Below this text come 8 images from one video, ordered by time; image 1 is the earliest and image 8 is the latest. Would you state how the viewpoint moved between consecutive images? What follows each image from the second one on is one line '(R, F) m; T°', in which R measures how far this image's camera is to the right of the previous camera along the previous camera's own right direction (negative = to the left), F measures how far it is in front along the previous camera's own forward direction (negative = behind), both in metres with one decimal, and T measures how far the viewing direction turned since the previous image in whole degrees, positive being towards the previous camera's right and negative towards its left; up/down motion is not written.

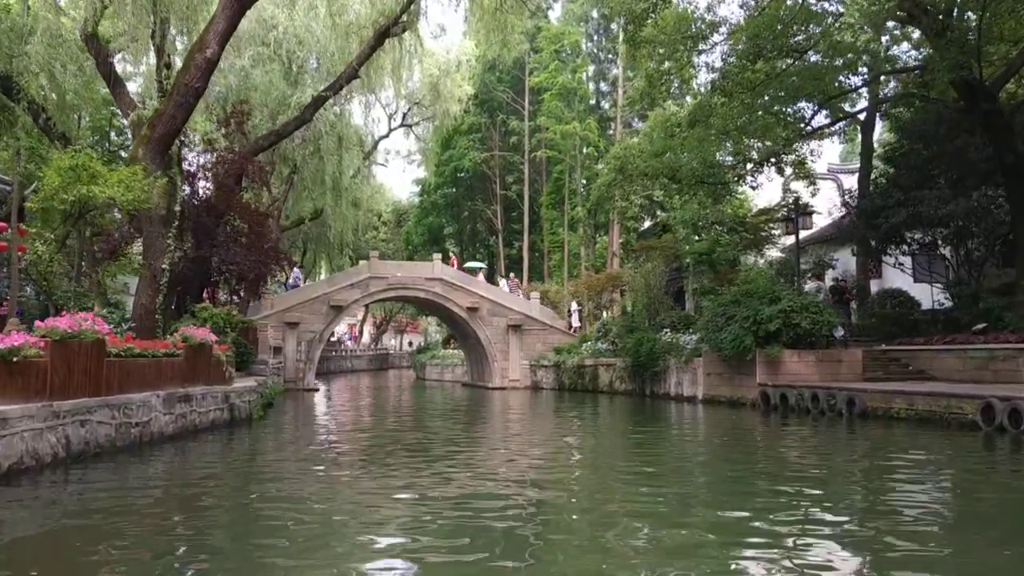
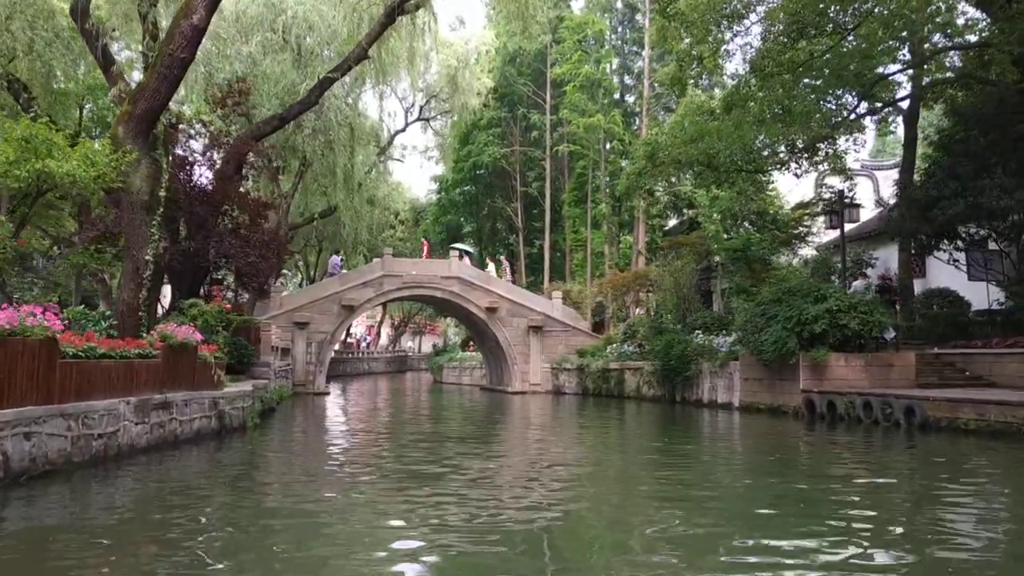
(0.0, +1.2) m; -1°
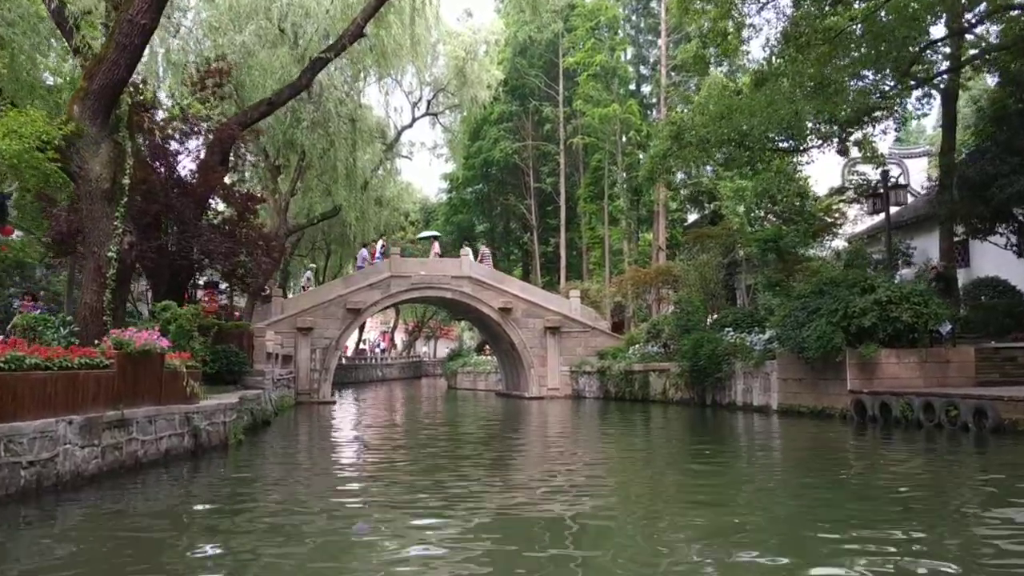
(0.0, +1.3) m; -1°
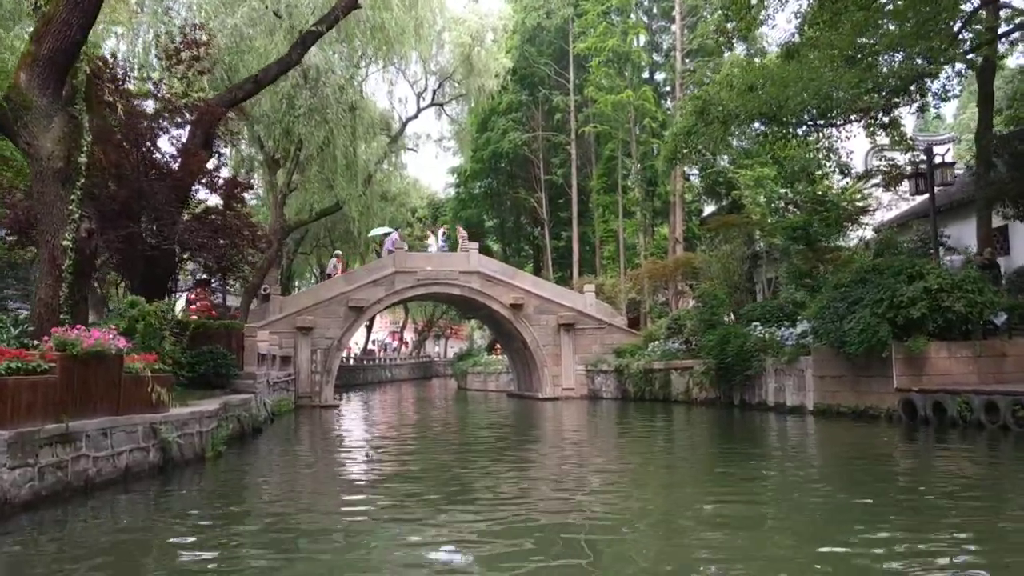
(0.0, +1.2) m; -1°
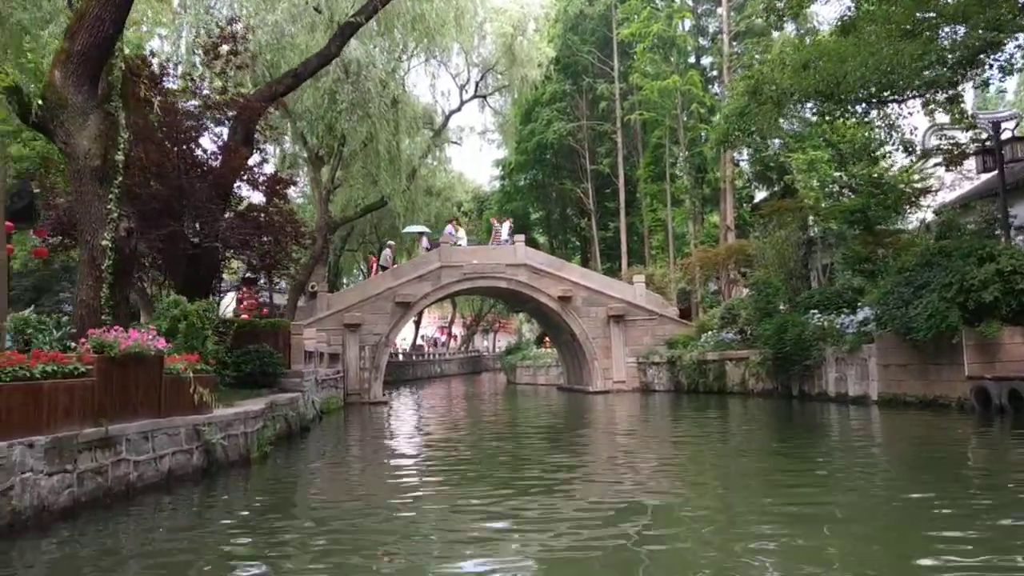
(0.0, +0.3) m; -3°
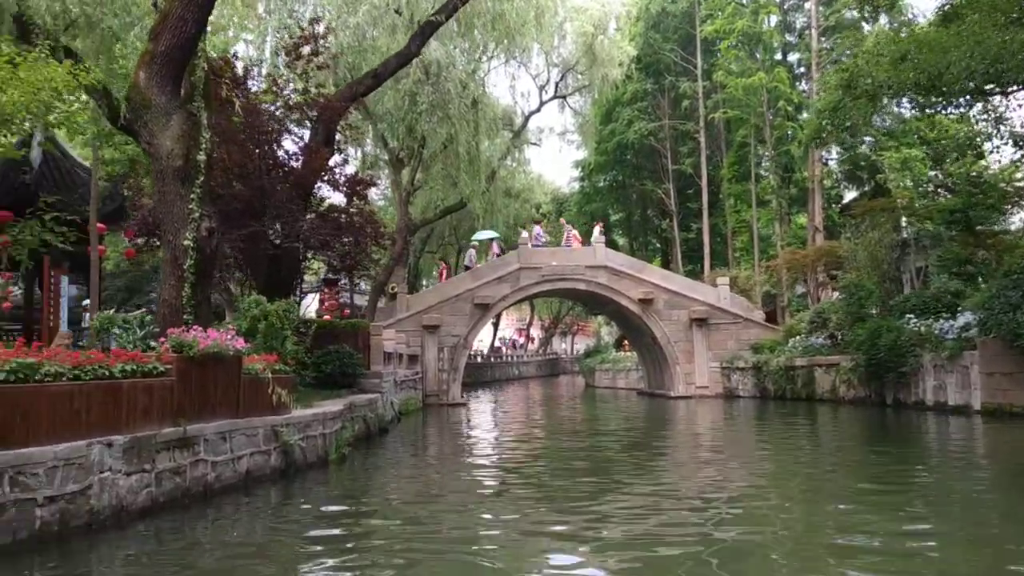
(0.0, +0.3) m; -5°
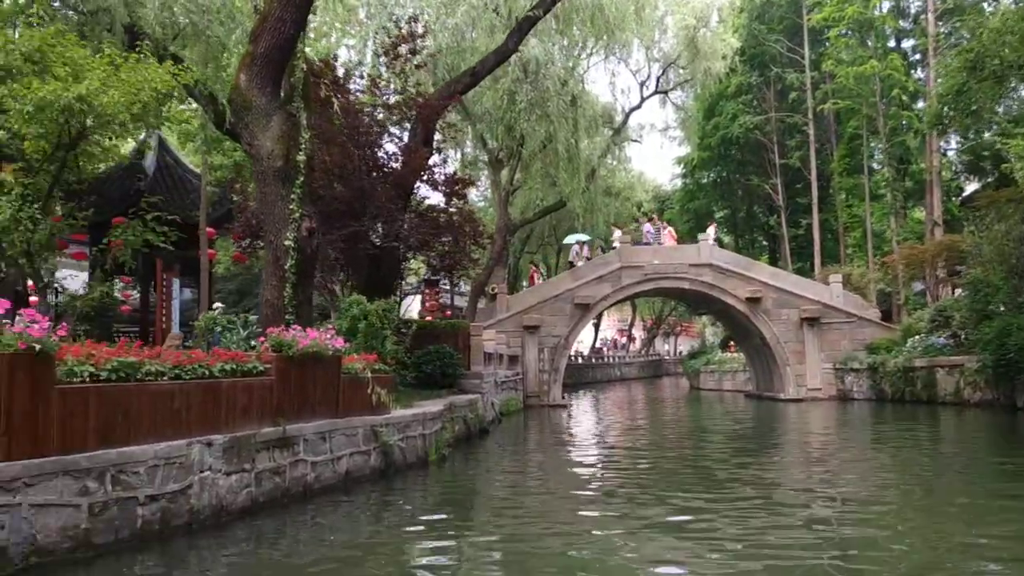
(0.0, +0.3) m; -7°
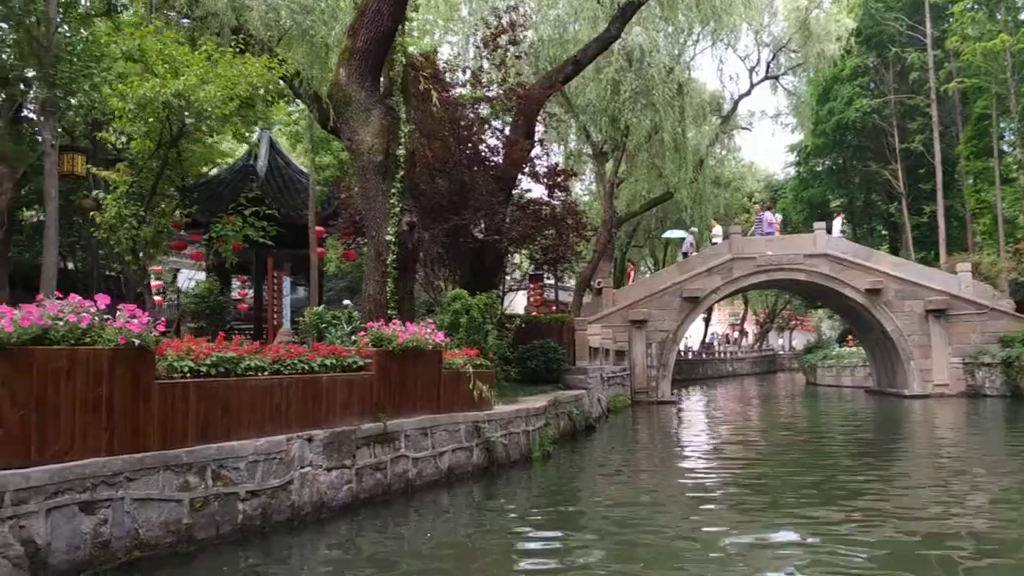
(0.0, +0.2) m; -7°
